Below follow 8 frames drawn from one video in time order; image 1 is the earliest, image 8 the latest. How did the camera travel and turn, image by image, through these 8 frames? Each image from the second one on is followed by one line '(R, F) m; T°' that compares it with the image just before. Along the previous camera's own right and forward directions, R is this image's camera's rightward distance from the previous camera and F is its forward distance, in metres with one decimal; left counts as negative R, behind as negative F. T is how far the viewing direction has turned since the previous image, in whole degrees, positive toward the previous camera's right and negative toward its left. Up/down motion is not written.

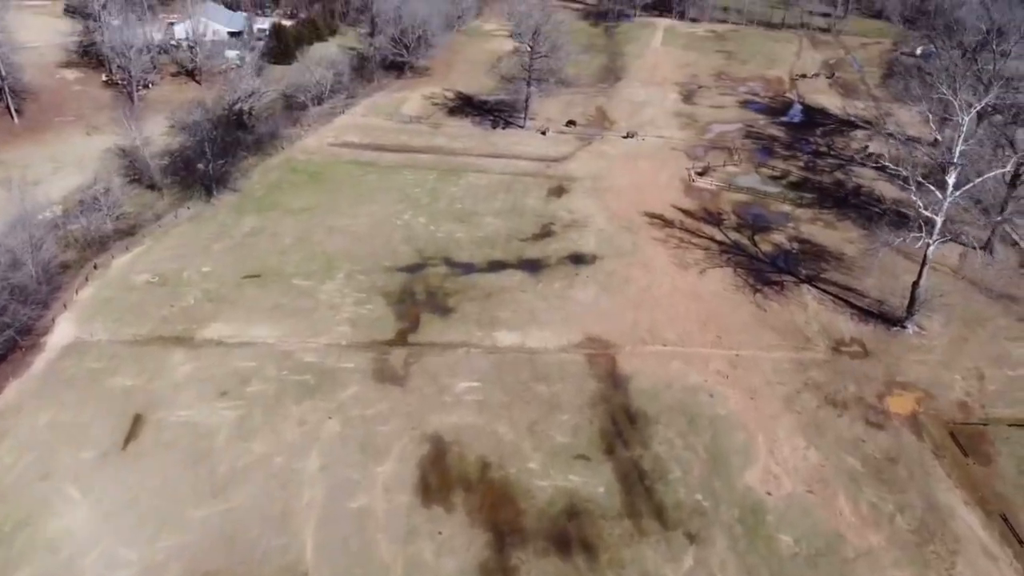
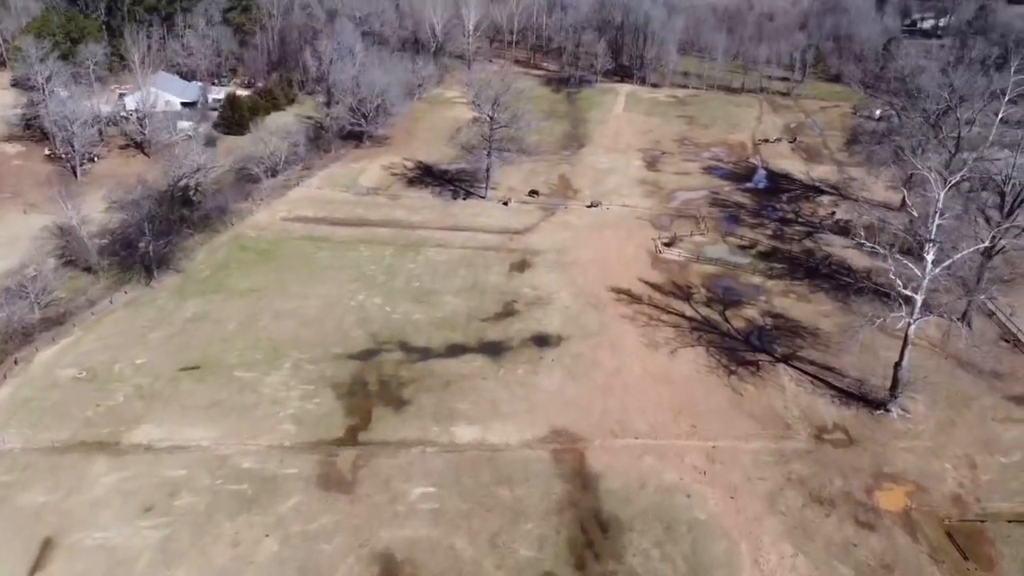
(+0.3, +1.5) m; +2°
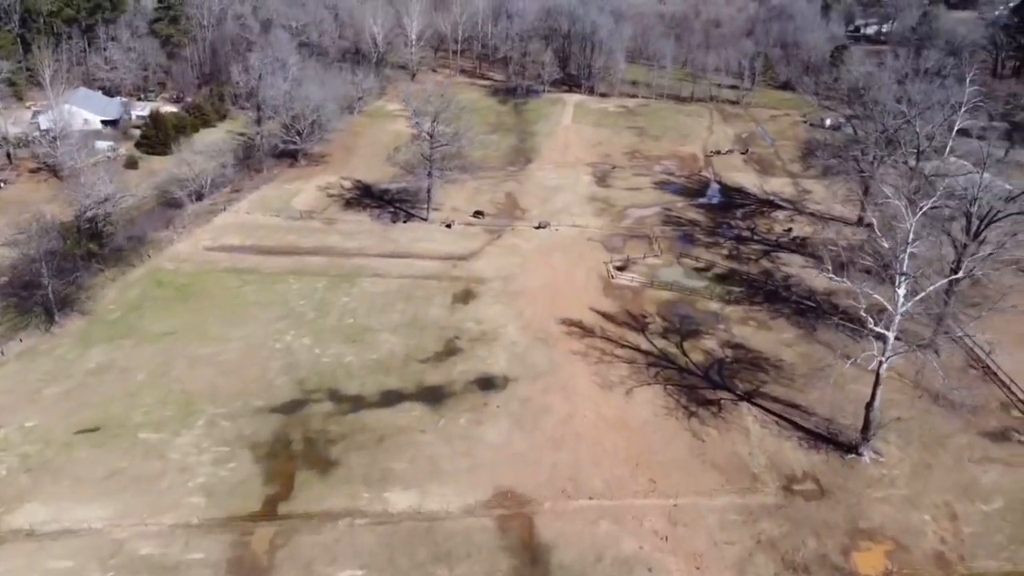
(+0.5, +2.1) m; +3°
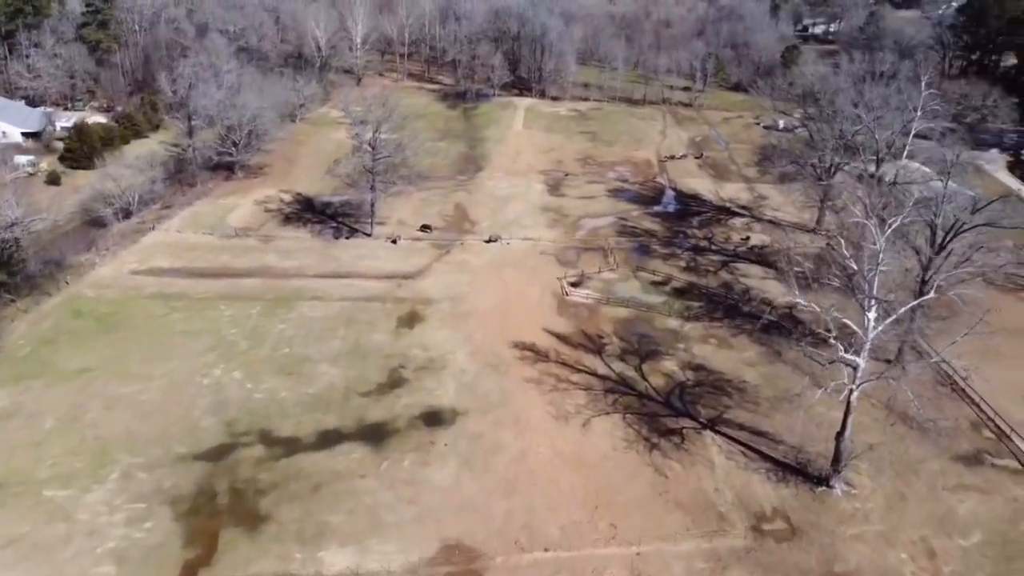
(+0.3, +1.6) m; +3°
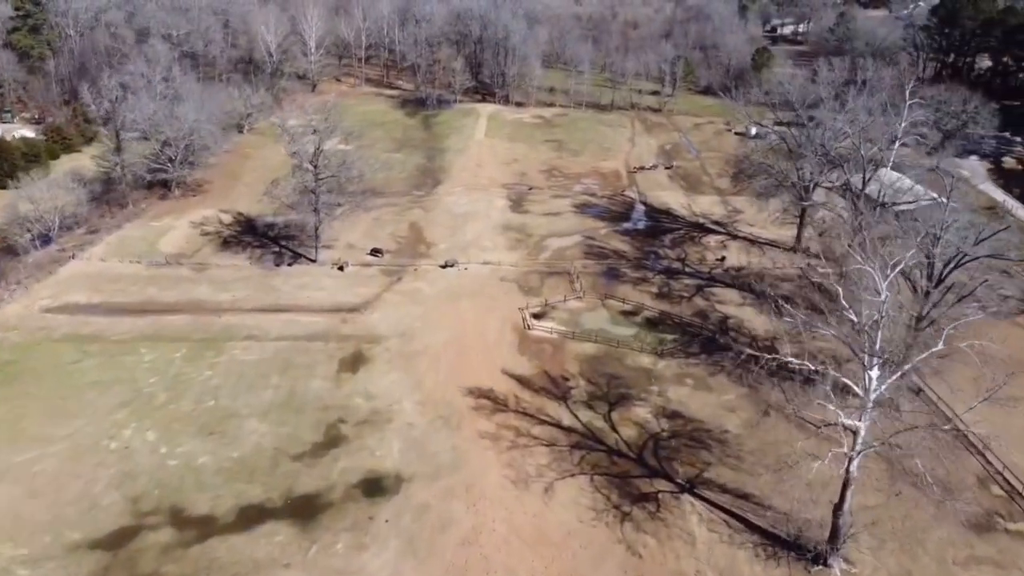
(+0.5, +2.6) m; +2°
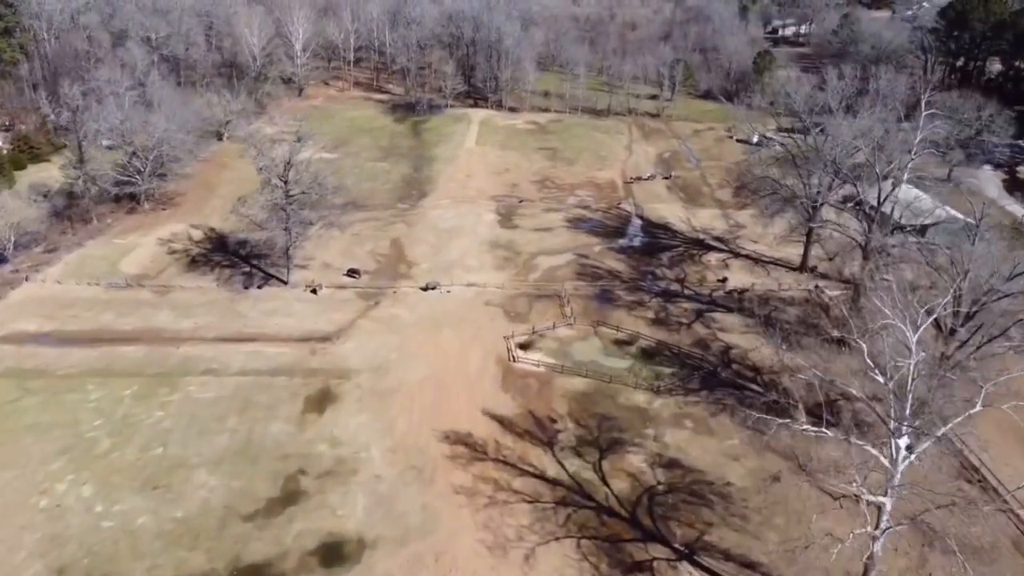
(+0.5, +2.1) m; 0°
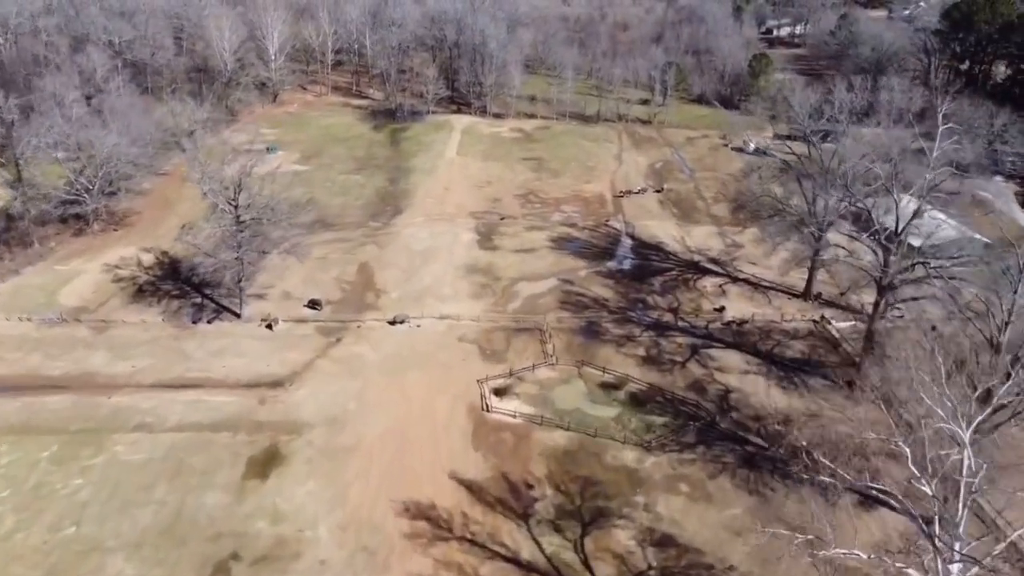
(+0.6, +2.7) m; 0°
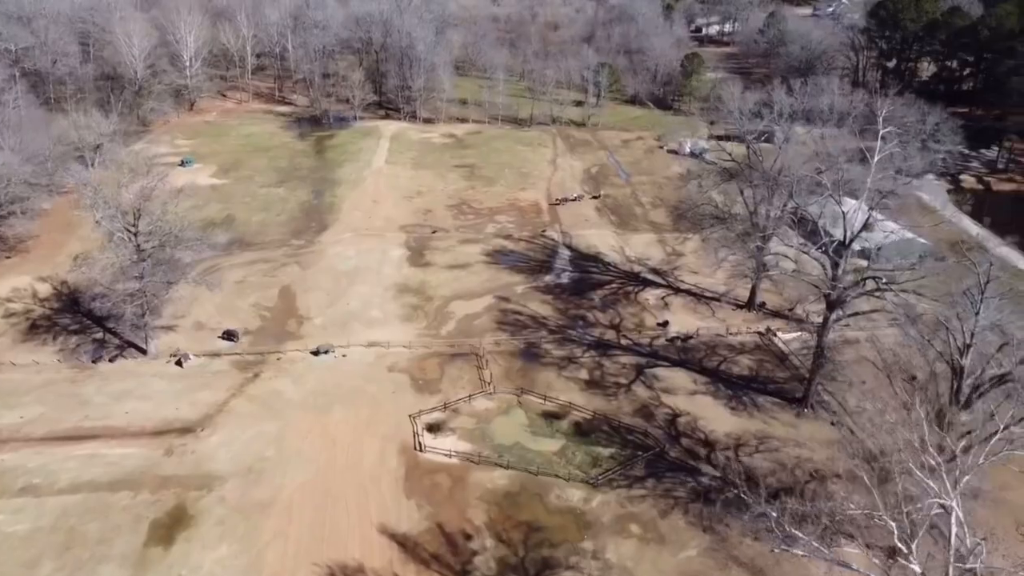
(+0.3, +1.6) m; +4°
